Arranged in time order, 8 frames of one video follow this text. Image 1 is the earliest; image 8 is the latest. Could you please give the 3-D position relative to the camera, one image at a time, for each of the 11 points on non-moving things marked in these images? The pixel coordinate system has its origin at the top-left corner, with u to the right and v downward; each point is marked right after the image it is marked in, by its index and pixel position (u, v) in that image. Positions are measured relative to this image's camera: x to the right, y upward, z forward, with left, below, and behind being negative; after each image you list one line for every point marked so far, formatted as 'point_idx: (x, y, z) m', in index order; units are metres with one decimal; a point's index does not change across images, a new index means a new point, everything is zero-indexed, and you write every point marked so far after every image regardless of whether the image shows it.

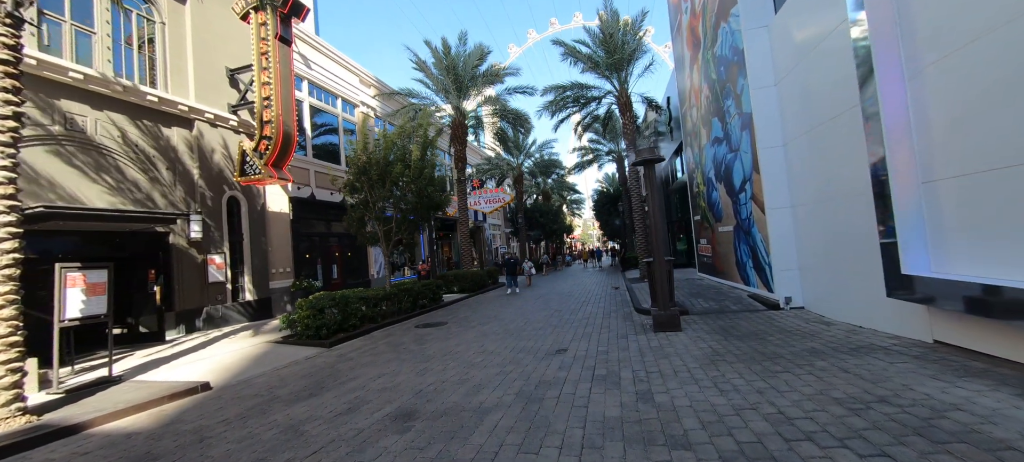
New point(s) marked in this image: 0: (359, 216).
0: (-5.1, +0.5, +12.4) m
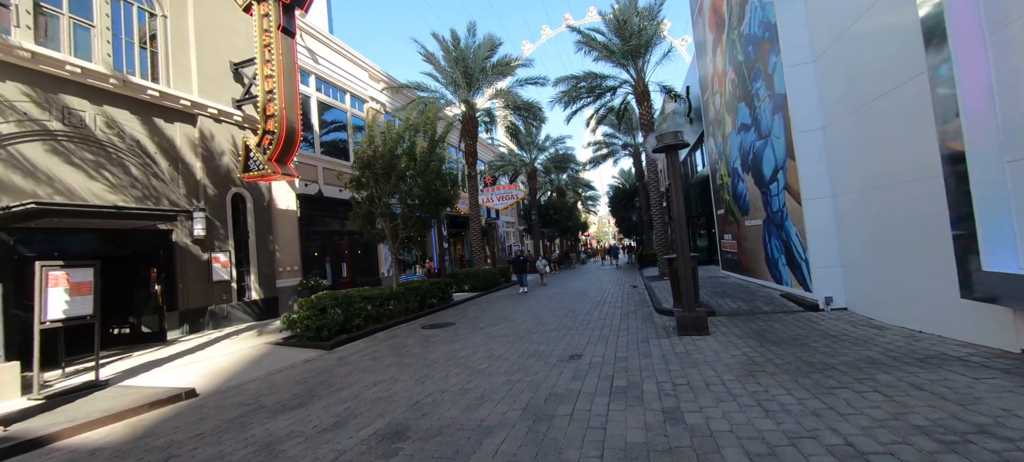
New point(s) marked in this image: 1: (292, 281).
0: (-4.7, +0.6, +12.0) m
1: (-8.7, -2.0, +14.8) m
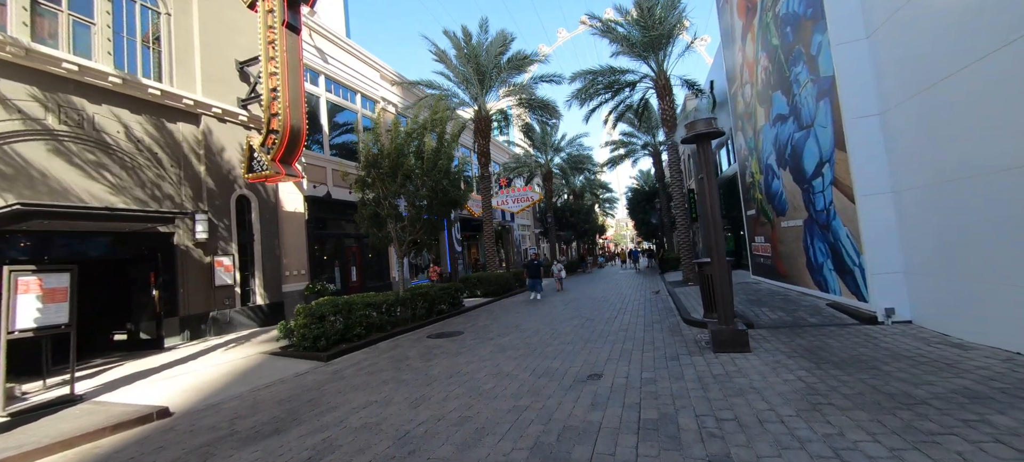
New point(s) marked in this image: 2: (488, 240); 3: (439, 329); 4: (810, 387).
0: (-4.3, +0.5, +11.4) m
1: (-8.2, -2.1, +14.4) m
2: (-1.3, -0.5, +19.6) m
3: (-2.0, -2.7, +10.2) m
4: (+3.3, -1.7, +4.1) m
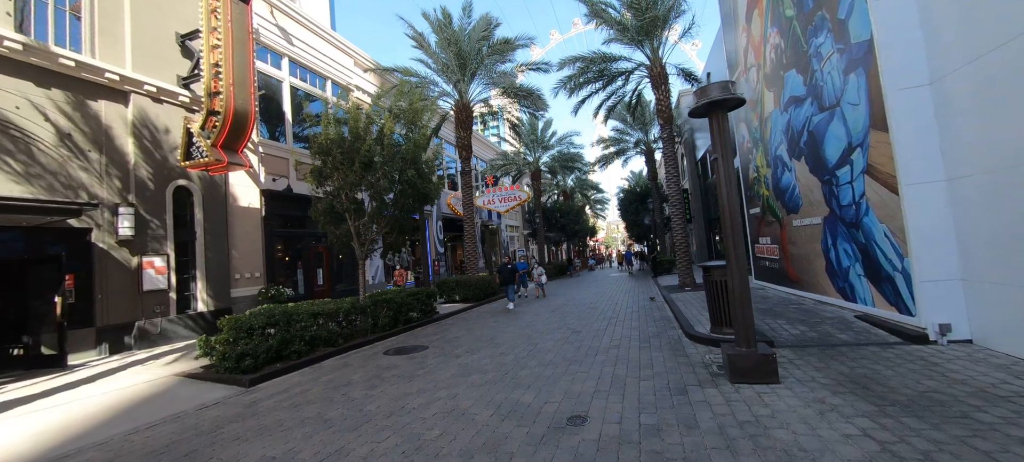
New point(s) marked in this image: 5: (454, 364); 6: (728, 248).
0: (-5.0, +0.6, +10.0) m
1: (-8.9, -2.0, +12.8) m
2: (-2.1, -0.5, +18.2) m
3: (-2.6, -2.6, +8.8) m
4: (+2.8, -1.6, +2.8) m
5: (-1.0, -2.4, +6.6) m
6: (+2.8, -0.2, +4.9) m
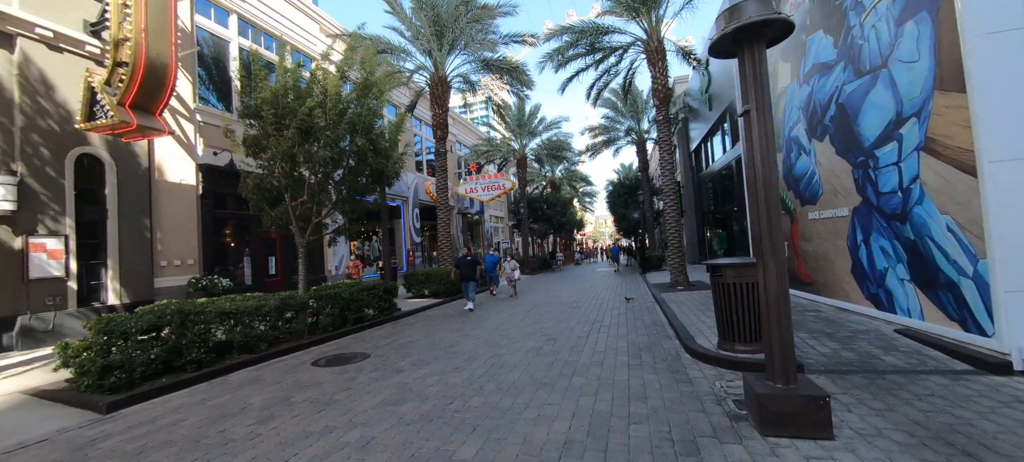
0: (-5.6, +1.0, +8.3) m
1: (-9.7, -1.4, +11.0) m
2: (-3.0, 0.0, +16.6) m
3: (-3.3, -2.3, +7.2) m
4: (+2.3, -1.5, +1.4) m
5: (-1.7, -2.1, +5.2) m
6: (+2.3, 0.0, +3.5) m
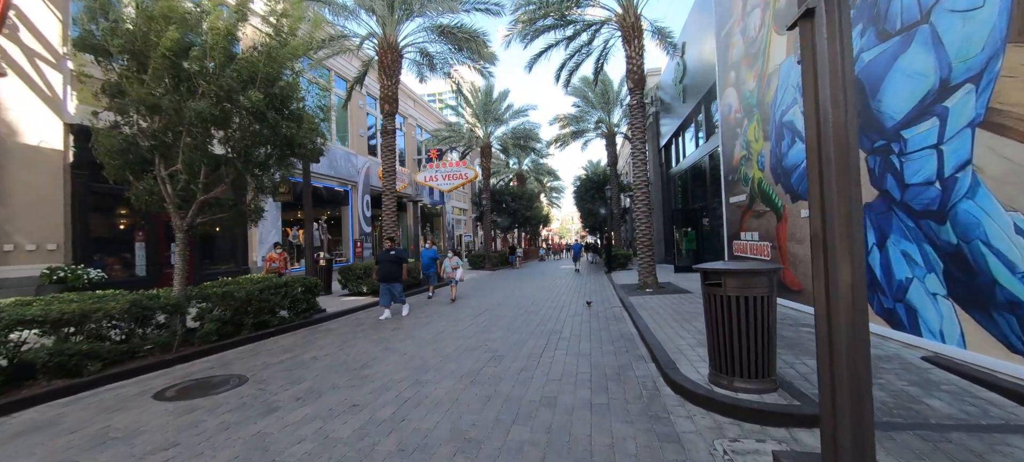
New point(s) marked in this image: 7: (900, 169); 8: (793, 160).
0: (-6.6, +1.4, +6.2) m
1: (-11.0, -0.9, +8.6) m
2: (-4.7, +0.5, +14.8) m
3: (-4.3, -2.0, +5.4) m
4: (+1.8, -1.5, 0.0) m
5: (-2.5, -1.9, +3.5) m
6: (+1.7, 0.0, +2.1) m
7: (+4.7, +0.8, +4.5) m
8: (+5.2, +1.3, +6.9) m
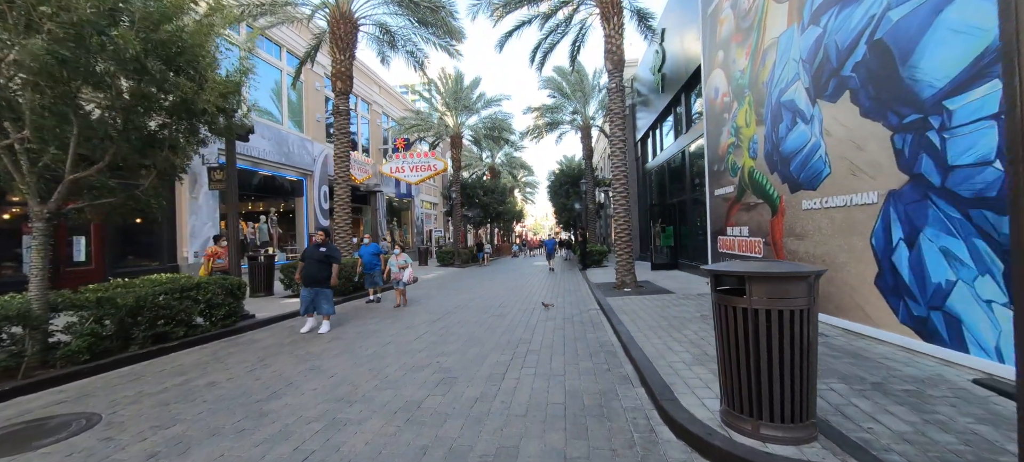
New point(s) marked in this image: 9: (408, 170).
0: (-7.1, +1.5, +4.6) m
1: (-11.7, -0.7, +6.8) m
2: (-5.8, +0.7, +13.3) m
3: (-4.8, -1.8, +4.0) m
4: (+1.6, -1.5, -0.9) m
5: (-2.9, -1.8, +2.2) m
6: (+1.4, +0.1, +1.1) m
7: (+4.3, +0.8, +3.7) m
8: (+4.6, +1.4, +6.1) m
9: (-5.7, +3.3, +19.6) m
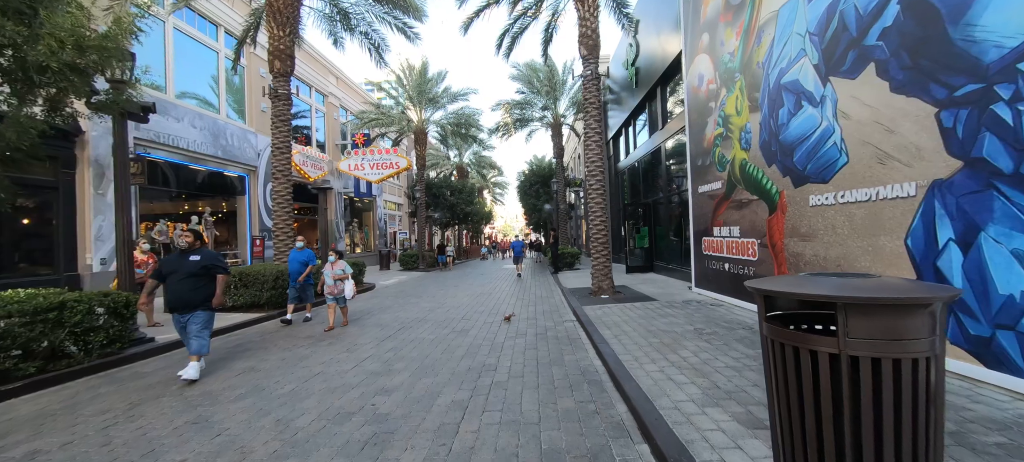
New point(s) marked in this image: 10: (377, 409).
0: (-7.5, +1.5, +3.0) m
1: (-12.2, -0.7, +4.7) m
2: (-6.9, +0.6, +11.7) m
3: (-5.1, -1.9, +2.5) m
4: (+1.7, -1.4, -1.9) m
5: (-3.1, -1.8, +0.8) m
6: (+1.3, +0.1, +0.1) m
7: (+3.9, +0.8, +2.9) m
8: (+4.0, +1.4, +5.3) m
9: (-7.2, +3.2, +18.0) m
10: (-1.4, -1.7, +3.8) m
